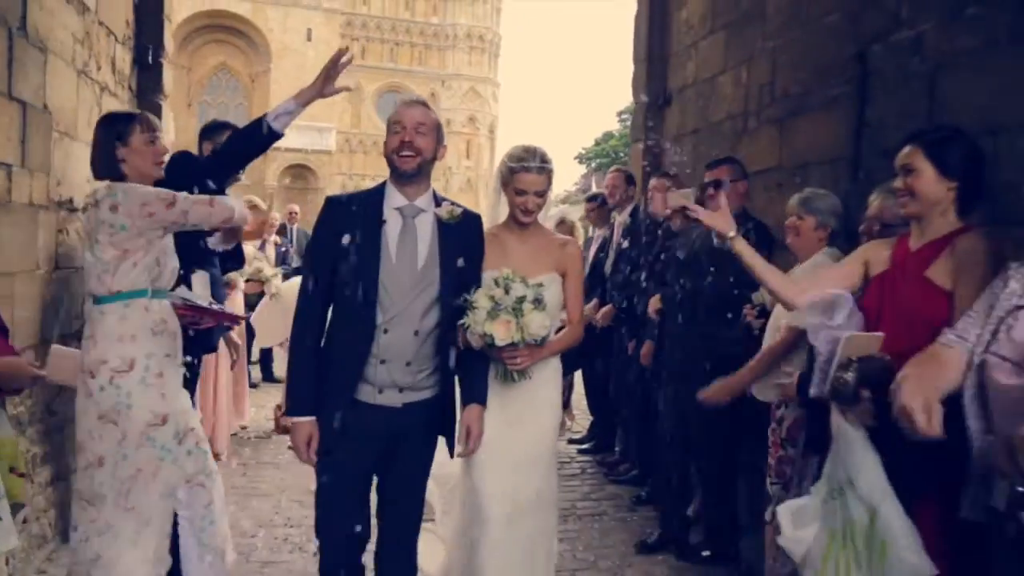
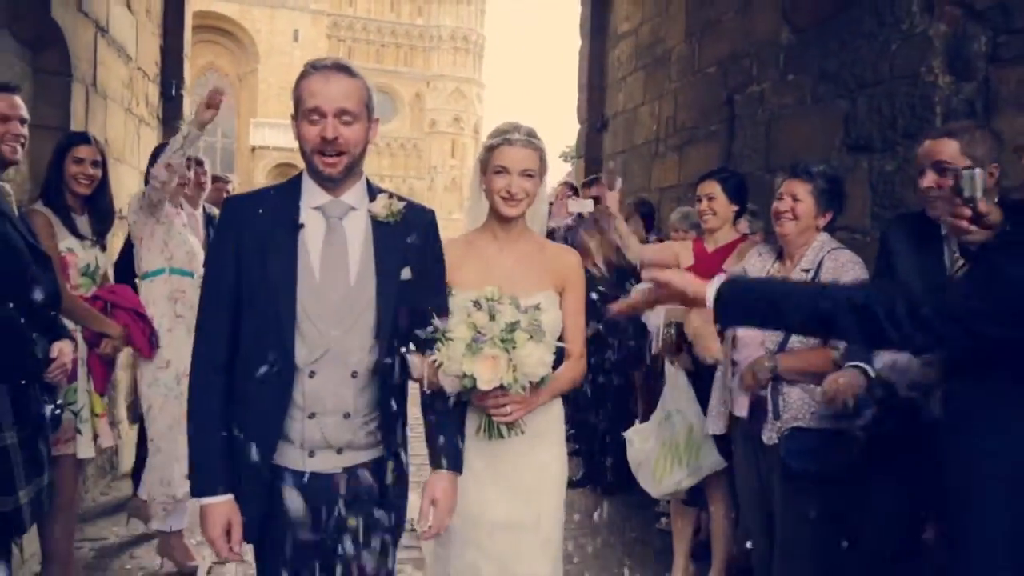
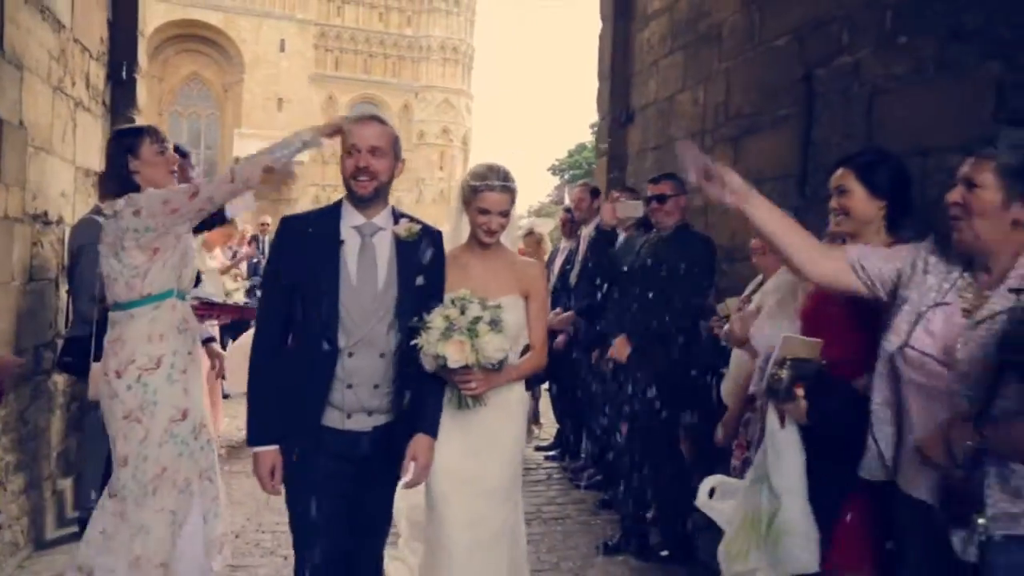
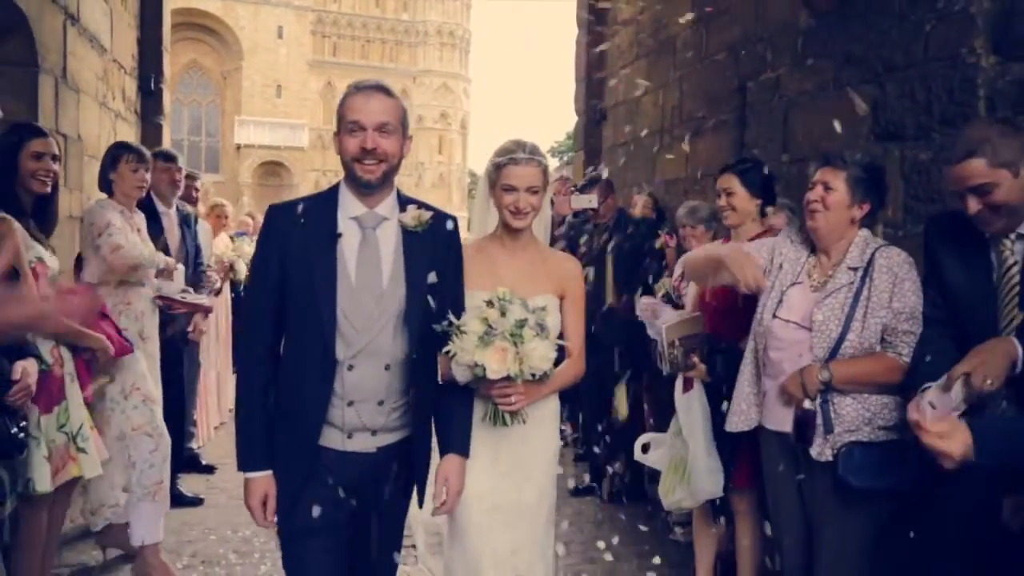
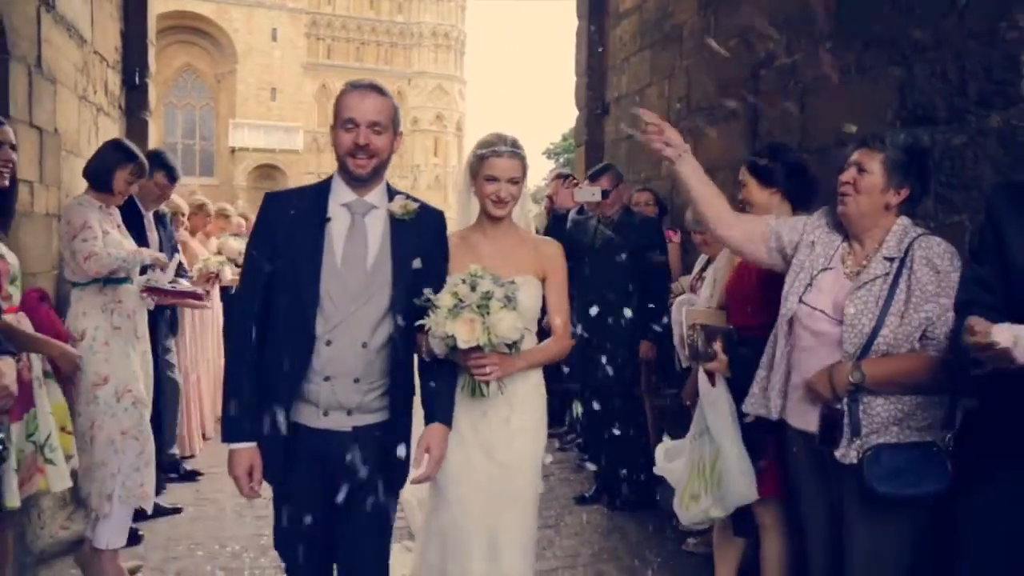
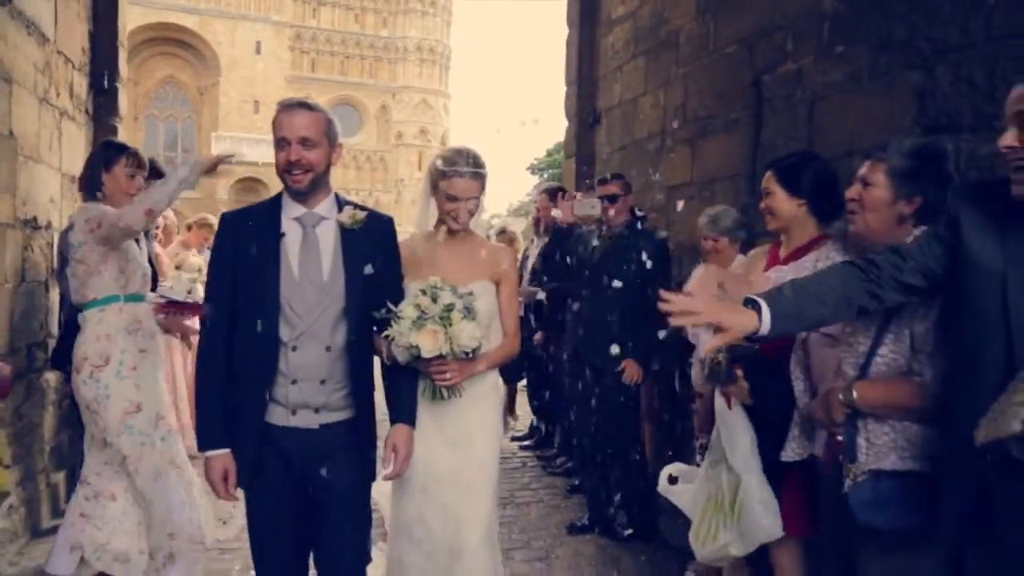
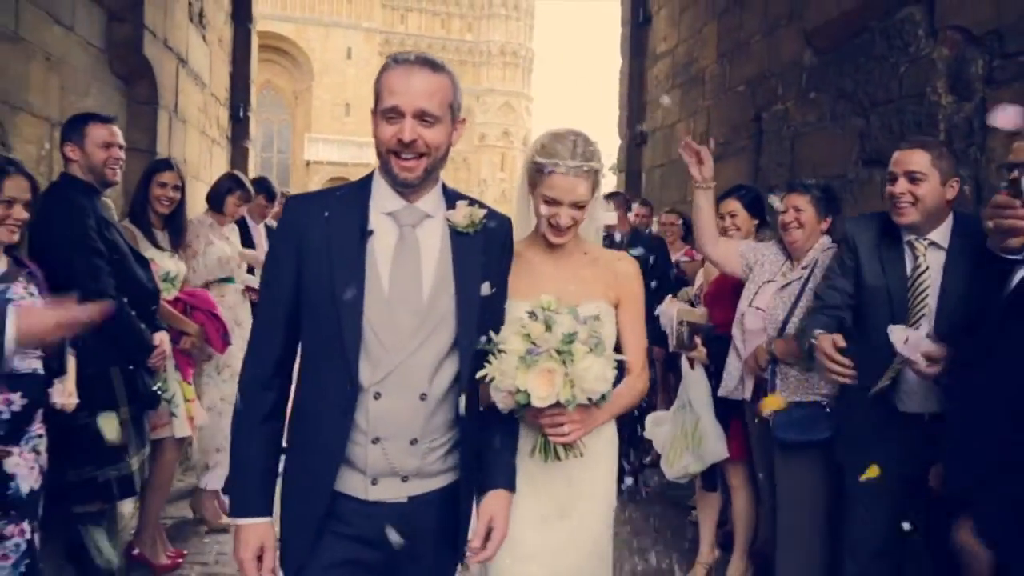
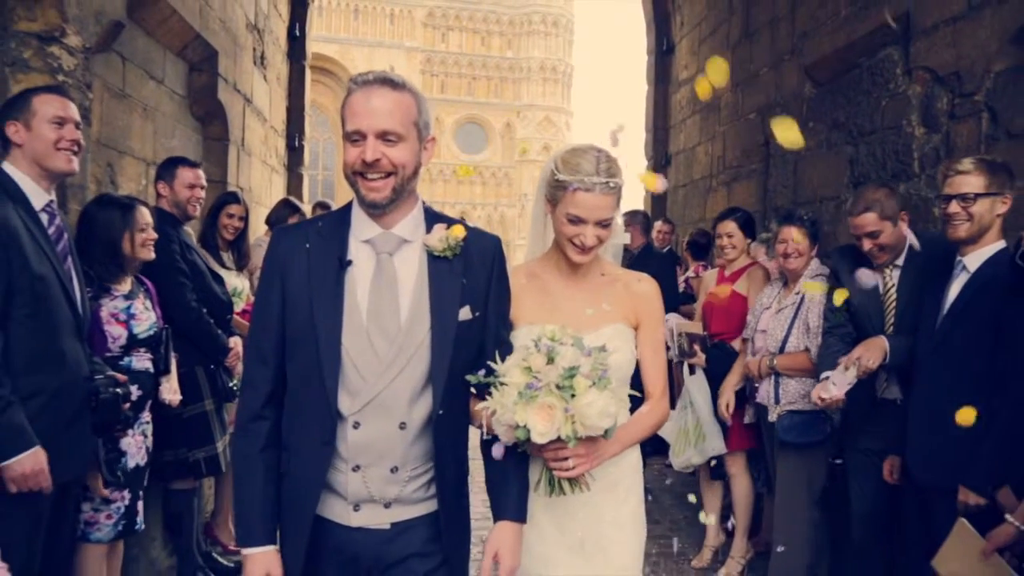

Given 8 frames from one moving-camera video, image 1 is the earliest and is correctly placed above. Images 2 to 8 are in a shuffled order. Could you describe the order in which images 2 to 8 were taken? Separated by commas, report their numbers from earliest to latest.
3, 6, 5, 4, 2, 7, 8
